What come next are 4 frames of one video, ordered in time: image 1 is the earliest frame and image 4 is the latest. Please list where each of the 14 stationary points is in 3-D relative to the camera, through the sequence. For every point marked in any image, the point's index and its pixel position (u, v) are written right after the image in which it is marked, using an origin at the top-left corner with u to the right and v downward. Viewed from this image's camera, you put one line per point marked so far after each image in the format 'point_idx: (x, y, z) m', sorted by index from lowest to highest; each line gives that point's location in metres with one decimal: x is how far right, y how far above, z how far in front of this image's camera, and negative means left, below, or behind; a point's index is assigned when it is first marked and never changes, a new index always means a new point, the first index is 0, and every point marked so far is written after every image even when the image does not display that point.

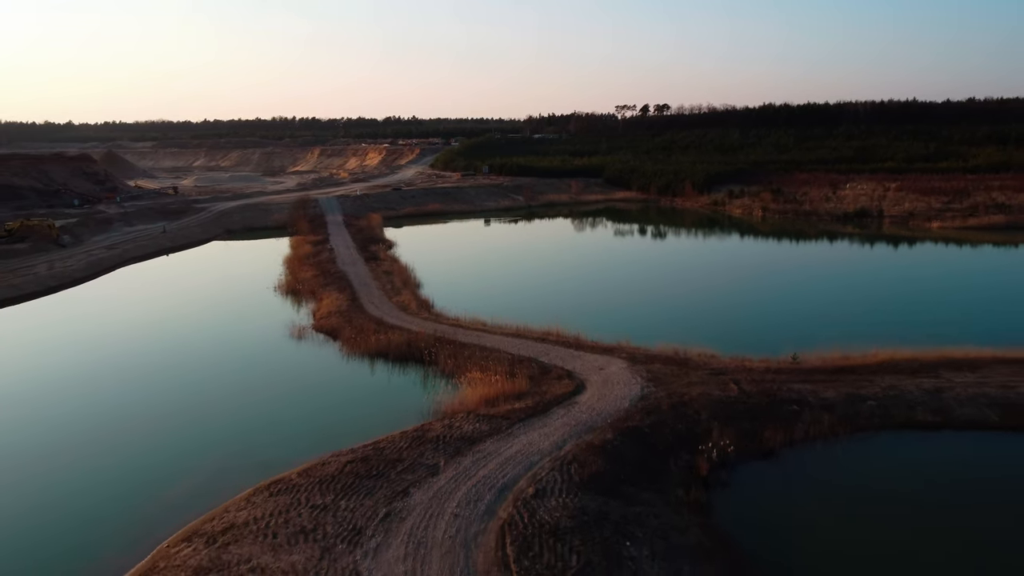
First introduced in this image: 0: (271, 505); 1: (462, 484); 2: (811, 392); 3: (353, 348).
0: (-2.5, -2.3, +7.3) m
1: (-0.5, -2.1, +7.5) m
2: (+4.5, -1.6, +10.1) m
3: (-3.2, -1.2, +13.8) m
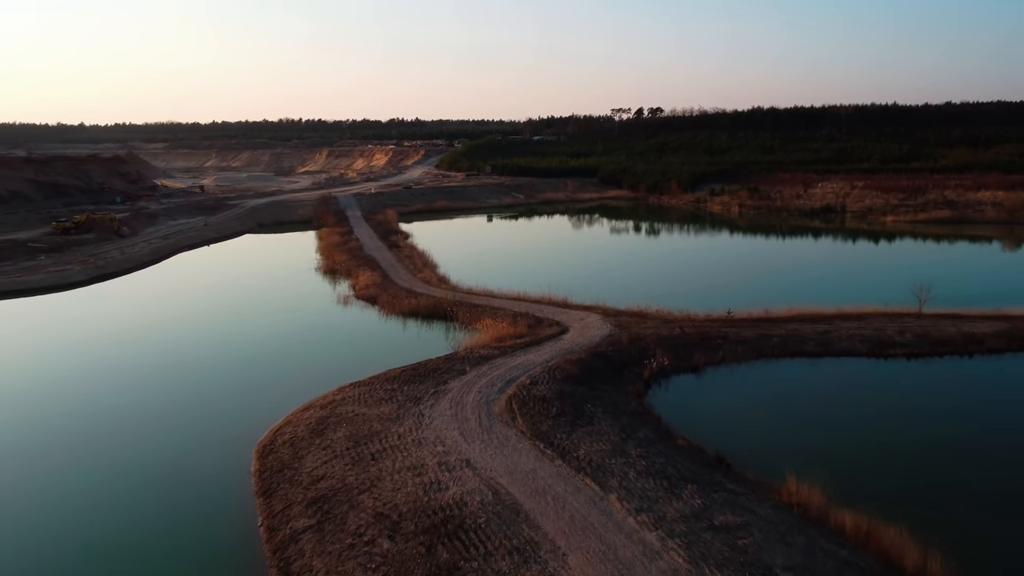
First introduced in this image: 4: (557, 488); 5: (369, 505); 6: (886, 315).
0: (-2.5, -1.6, +11.0) m
1: (-0.5, -1.5, +11.2) m
2: (+4.6, -0.9, +13.9) m
3: (-3.2, -0.6, +17.6) m
4: (+0.5, -2.1, +7.3) m
5: (-1.6, -2.4, +7.4) m
6: (+8.3, -0.6, +15.0) m
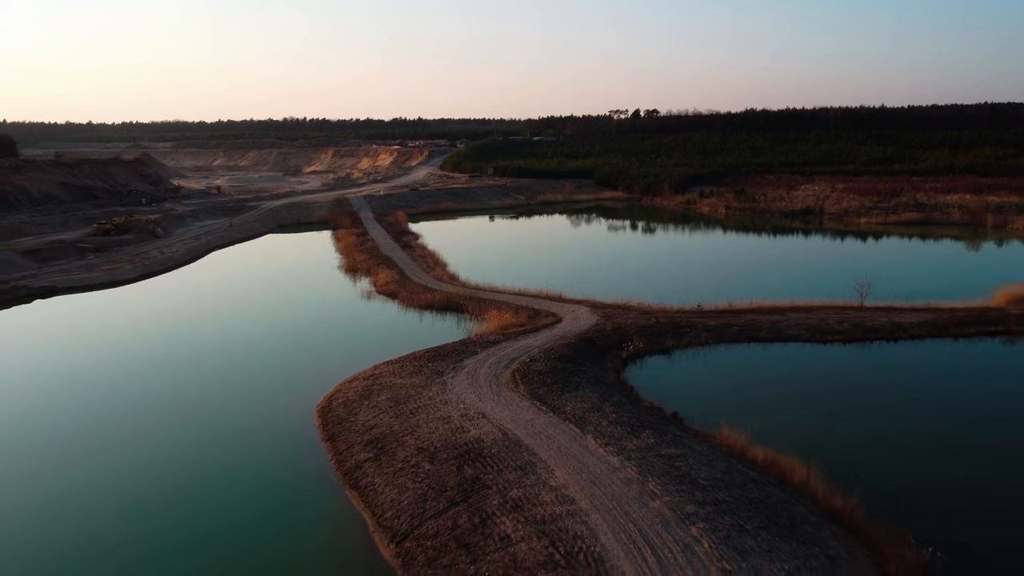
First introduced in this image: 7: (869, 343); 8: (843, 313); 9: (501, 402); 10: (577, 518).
0: (-2.4, -1.6, +13.8) m
1: (-0.4, -1.4, +13.9) m
2: (+4.6, -0.8, +16.6) m
3: (-3.1, -0.5, +20.3) m
4: (+0.5, -2.1, +10.0) m
5: (-1.5, -2.3, +10.1) m
6: (+8.4, -0.5, +17.7) m
7: (+8.4, -1.3, +16.0) m
8: (+8.5, -0.7, +17.3) m
9: (-0.2, -1.9, +11.2) m
10: (+0.8, -2.7, +7.9) m
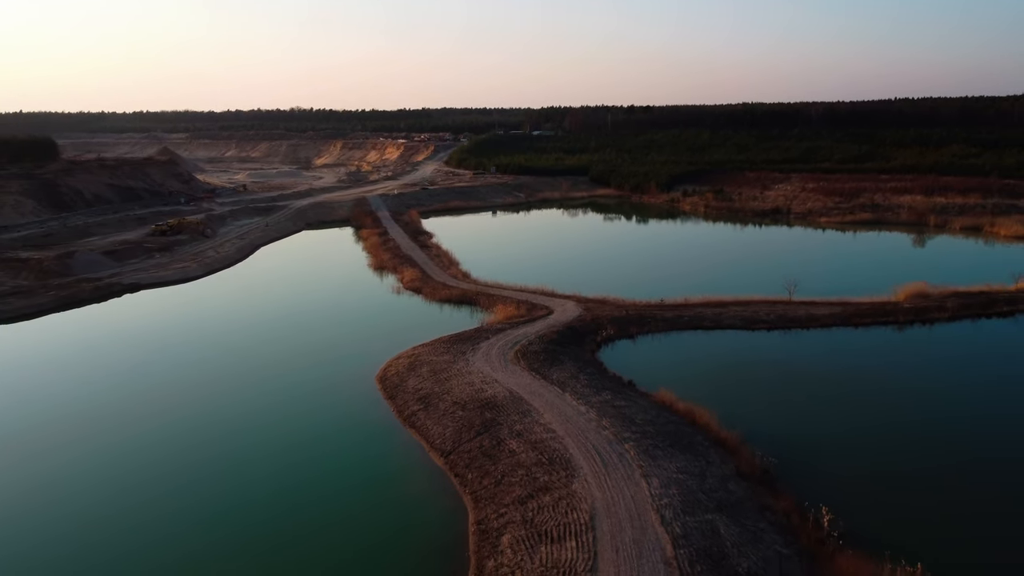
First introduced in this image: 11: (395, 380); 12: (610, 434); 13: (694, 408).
0: (-2.3, -1.6, +18.7) m
1: (-0.3, -1.5, +18.9) m
2: (+4.7, -0.8, +21.5) m
3: (-3.0, -0.4, +25.2) m
4: (+0.6, -2.3, +15.0) m
5: (-1.4, -2.5, +15.1) m
6: (+8.5, -0.5, +22.6) m
7: (+8.5, -1.3, +20.9) m
8: (+8.5, -0.6, +22.2) m
9: (-0.1, -2.0, +16.1) m
10: (+0.8, -2.9, +12.8) m
11: (-3.0, -2.3, +16.9) m
12: (+1.9, -2.8, +12.9) m
13: (+3.8, -2.6, +14.3) m
